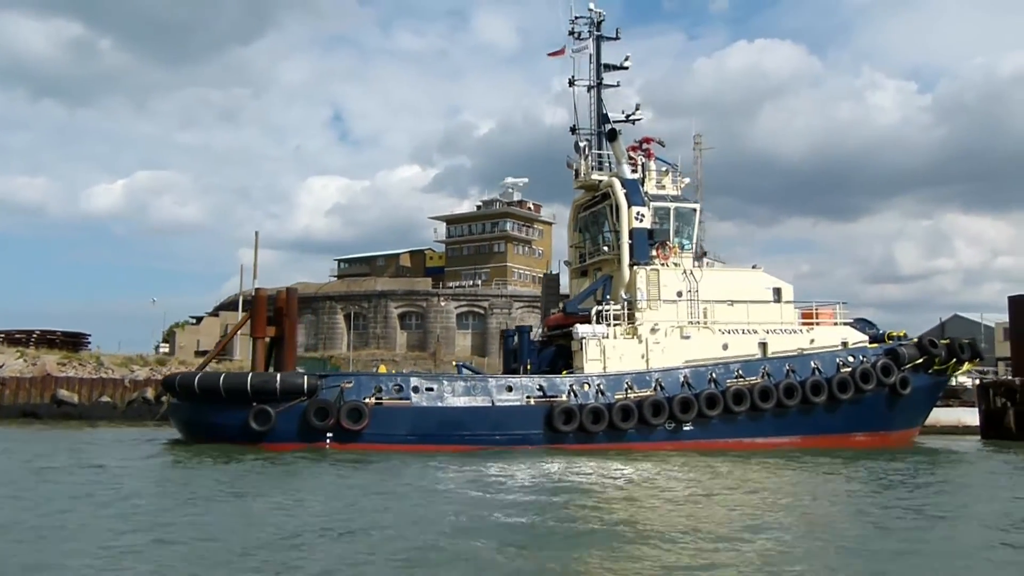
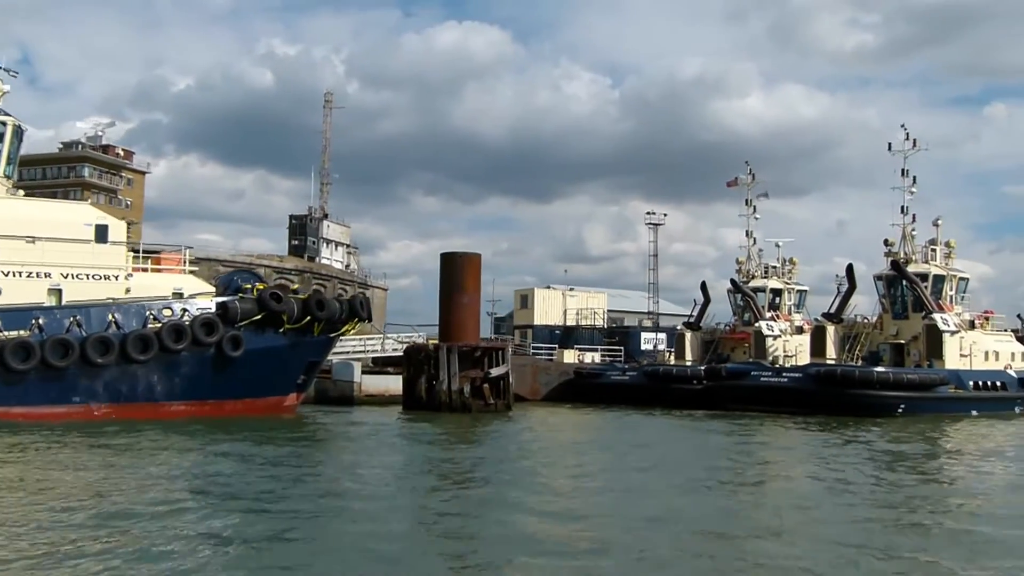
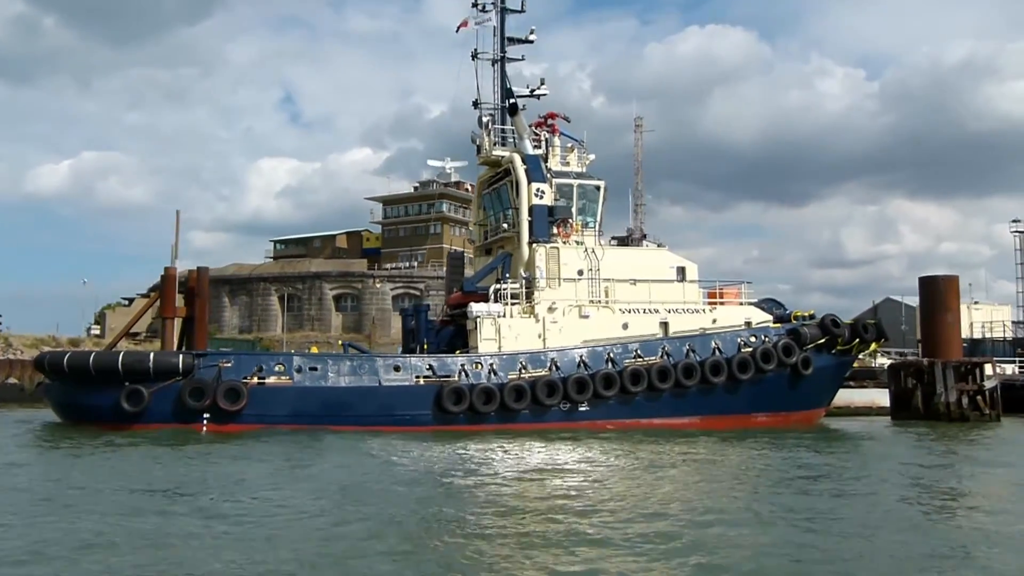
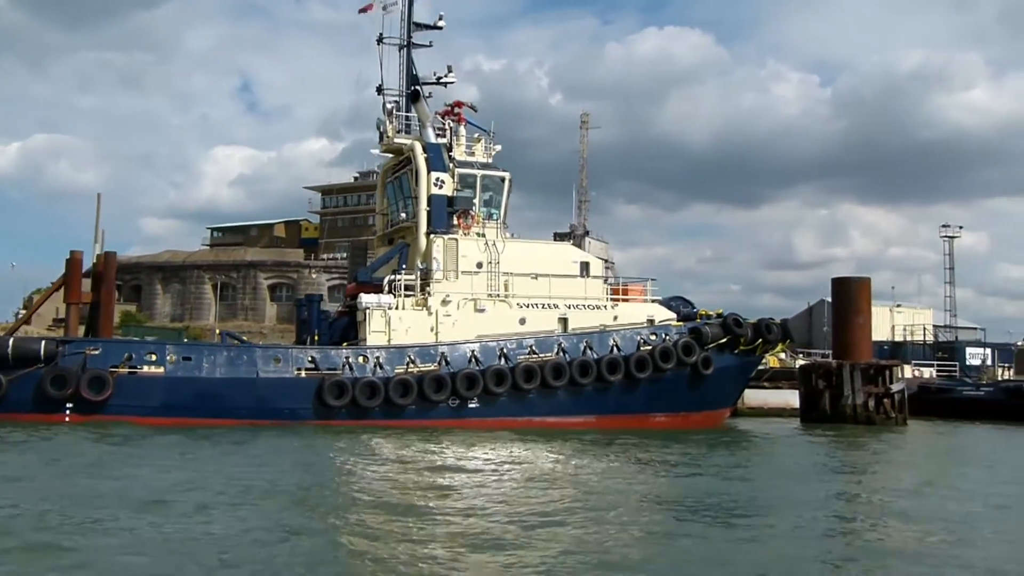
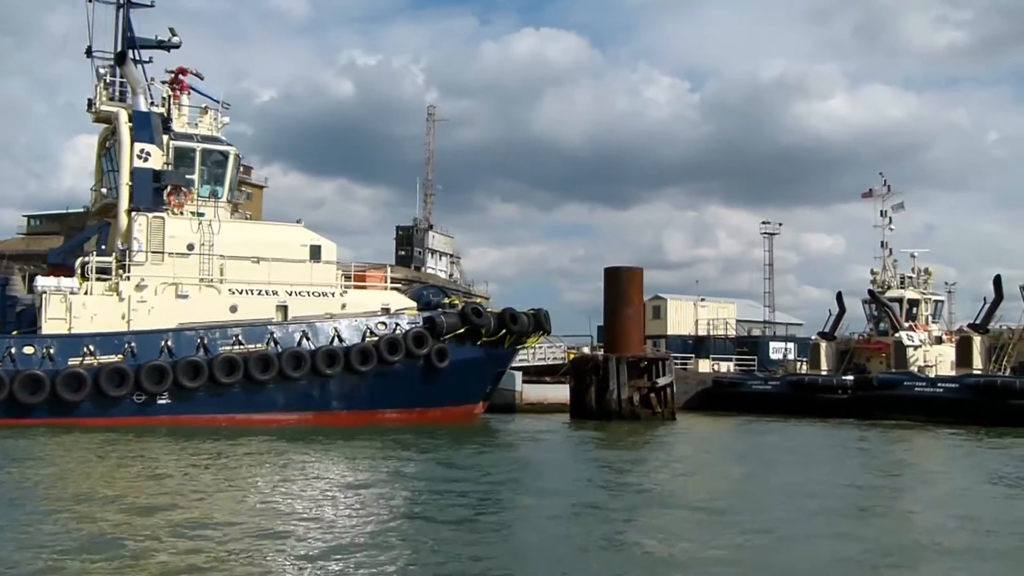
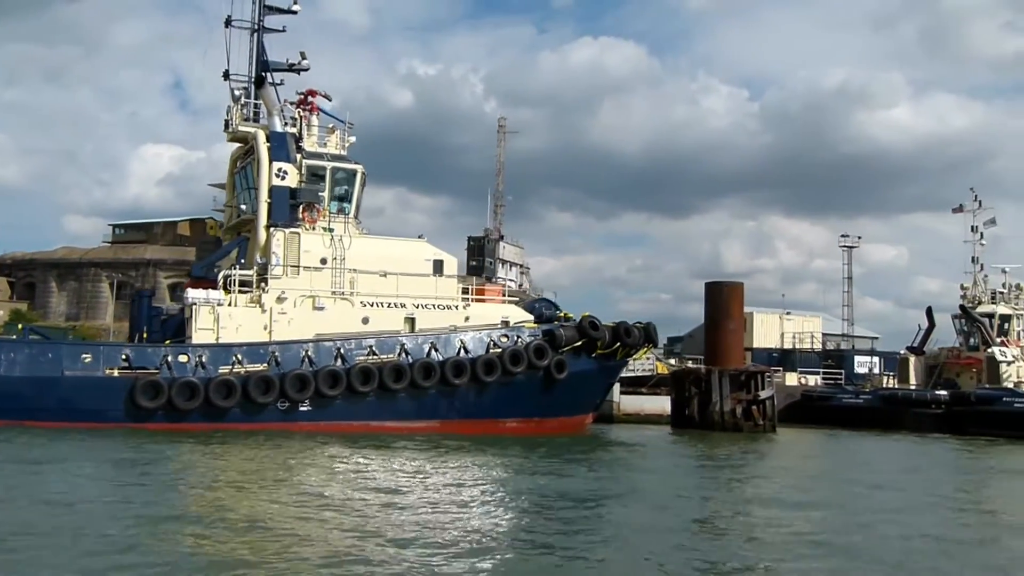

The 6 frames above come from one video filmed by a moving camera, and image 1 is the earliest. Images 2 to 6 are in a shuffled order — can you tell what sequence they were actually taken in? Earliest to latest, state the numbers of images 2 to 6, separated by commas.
3, 4, 6, 5, 2
